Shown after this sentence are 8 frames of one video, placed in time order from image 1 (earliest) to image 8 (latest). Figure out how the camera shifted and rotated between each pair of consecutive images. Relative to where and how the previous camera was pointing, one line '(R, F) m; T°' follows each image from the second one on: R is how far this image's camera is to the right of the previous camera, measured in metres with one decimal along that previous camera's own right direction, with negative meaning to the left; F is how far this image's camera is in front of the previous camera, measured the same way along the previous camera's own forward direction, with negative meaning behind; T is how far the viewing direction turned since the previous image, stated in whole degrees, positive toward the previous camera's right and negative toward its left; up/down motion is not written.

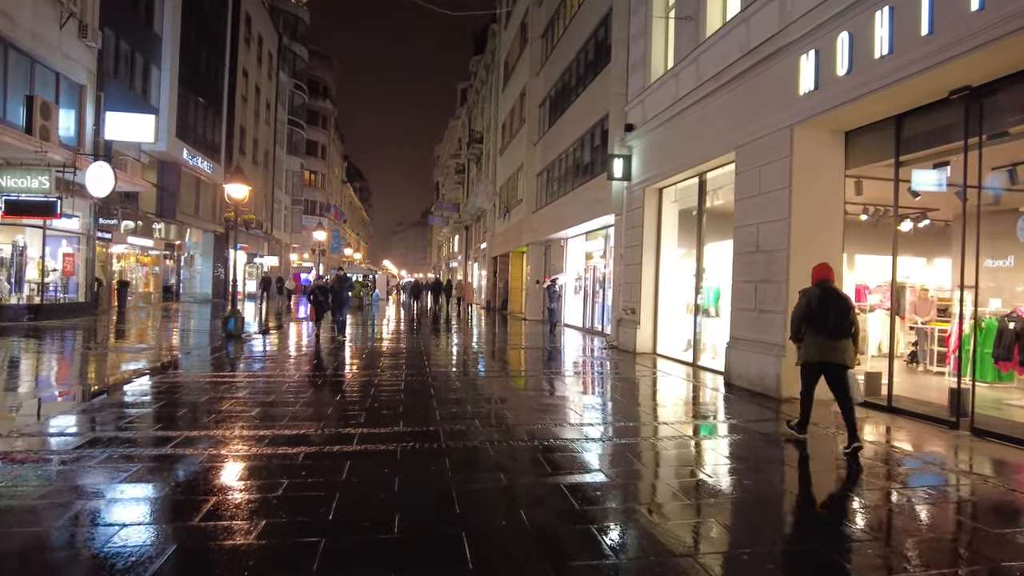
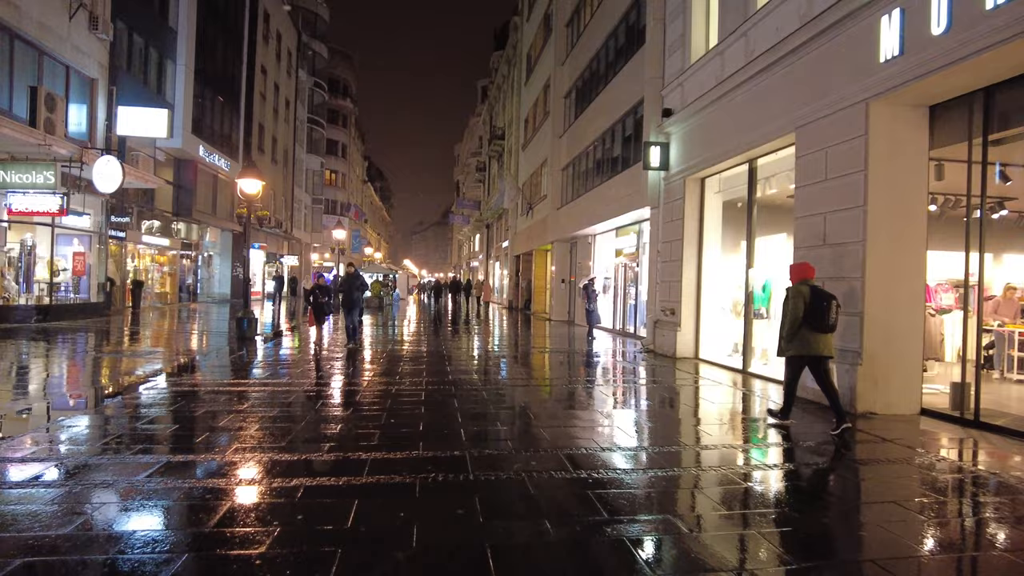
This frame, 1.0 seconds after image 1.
(-0.2, +0.9) m; -2°
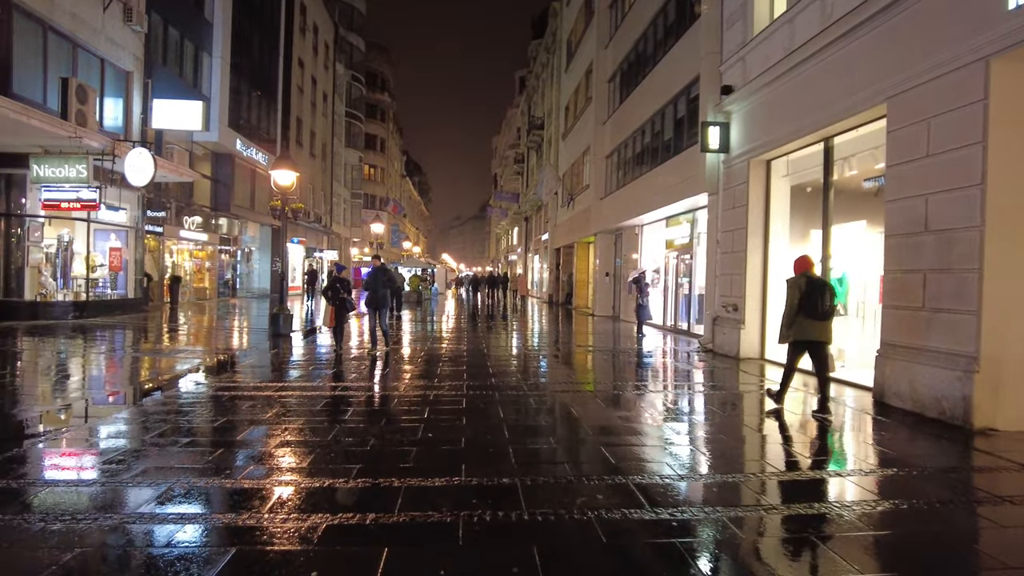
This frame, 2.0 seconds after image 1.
(-0.1, +0.8) m; -3°
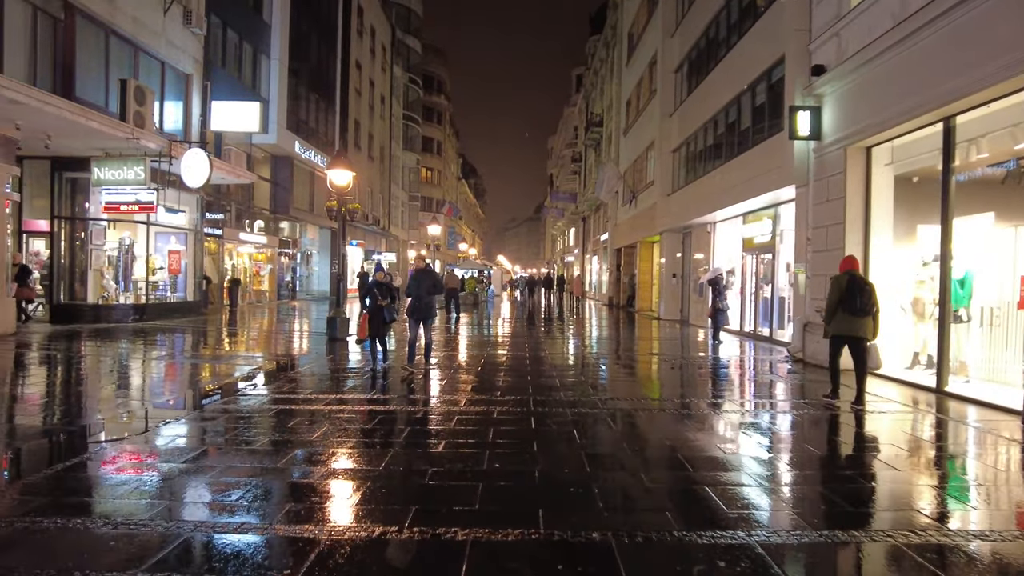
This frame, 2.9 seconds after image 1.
(-0.2, +0.8) m; -5°
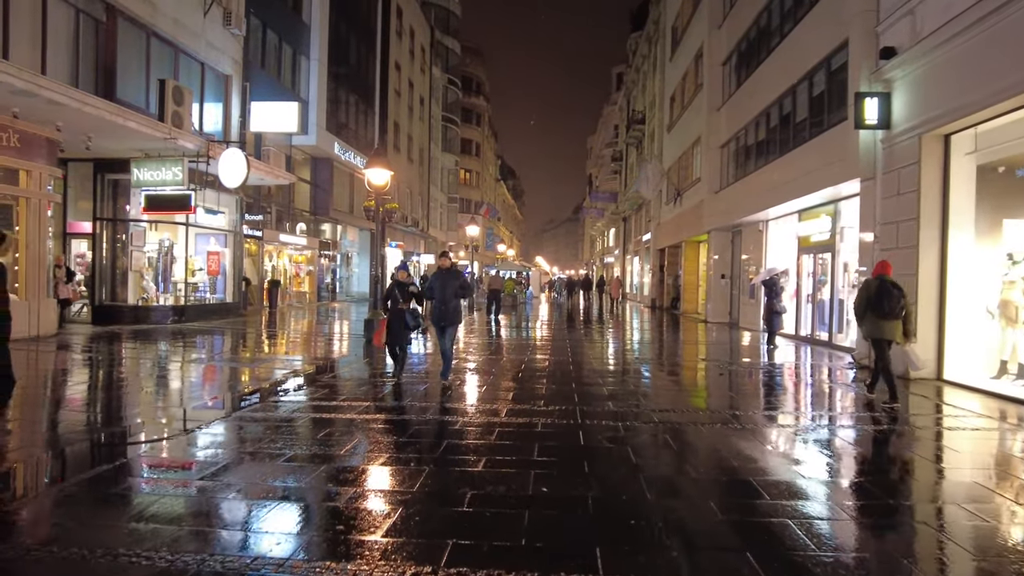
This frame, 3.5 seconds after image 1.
(-0.1, +0.5) m; -3°
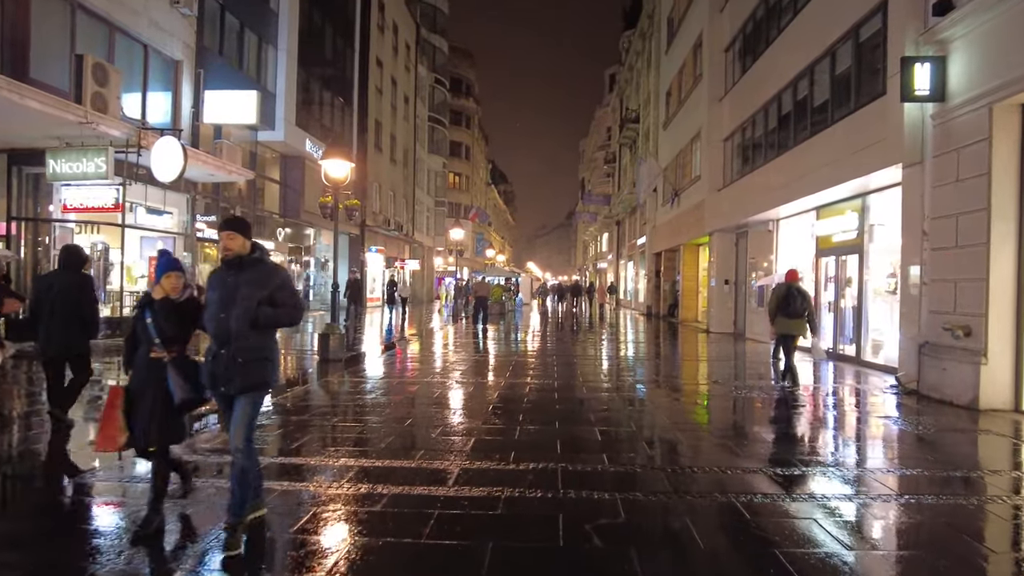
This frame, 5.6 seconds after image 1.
(+0.3, +1.8) m; +1°
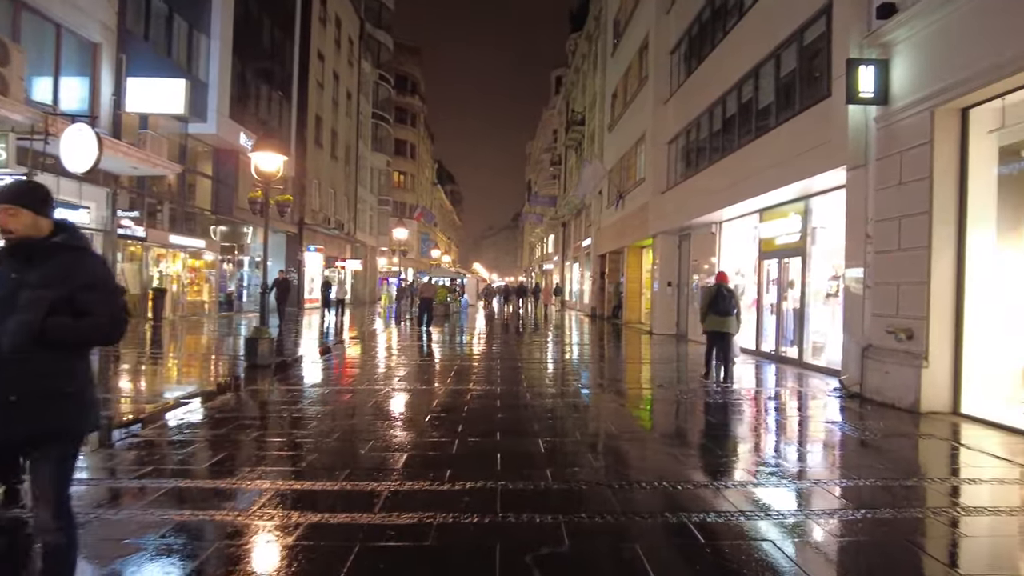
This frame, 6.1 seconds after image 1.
(+0.1, +0.4) m; +5°
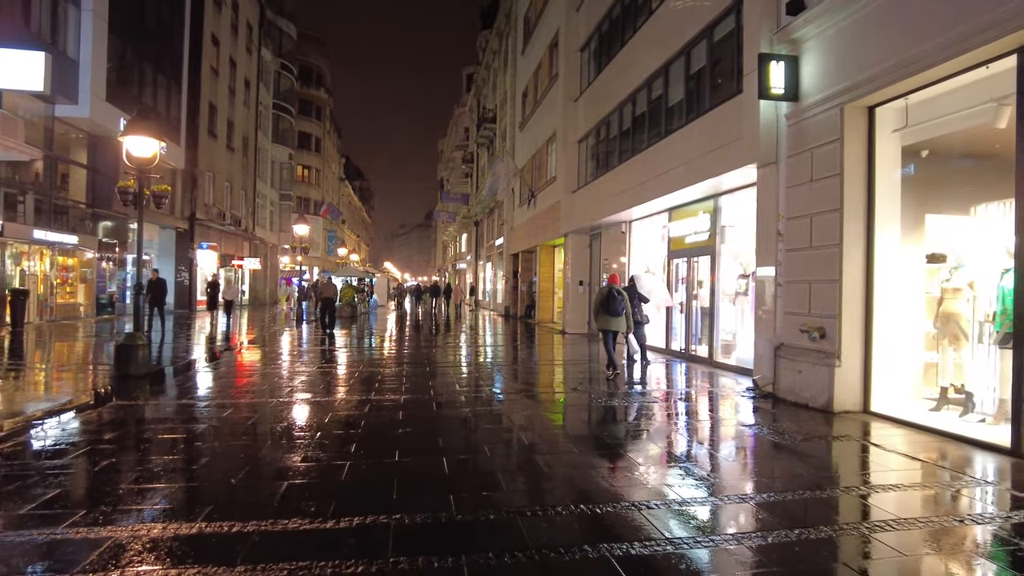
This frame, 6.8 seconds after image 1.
(+0.1, +0.6) m; +8°
